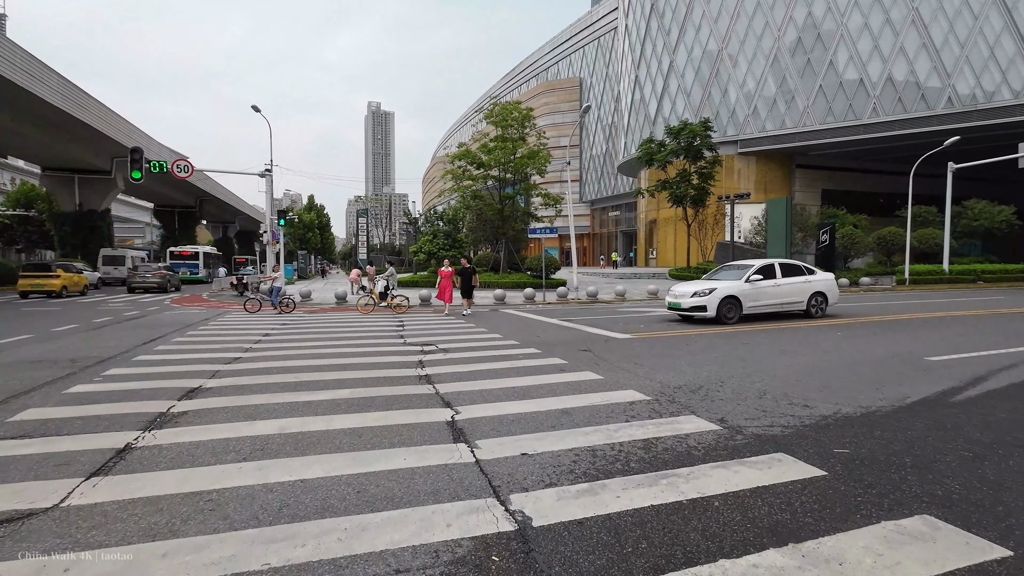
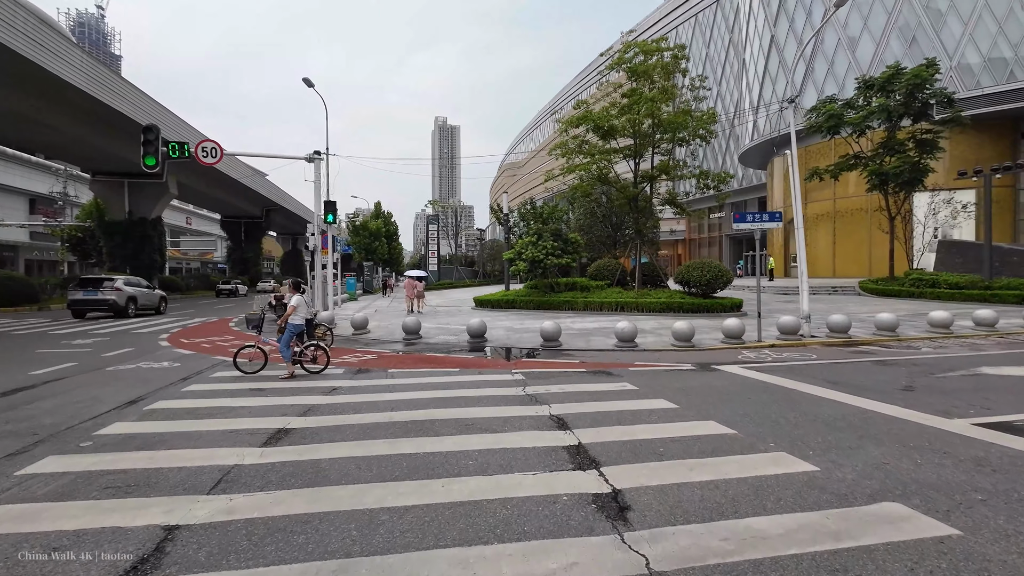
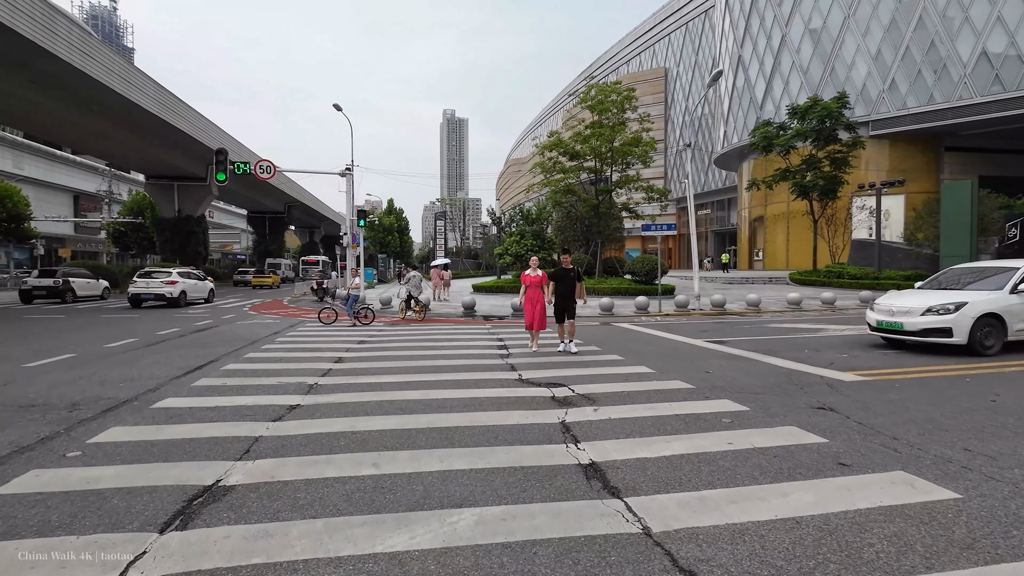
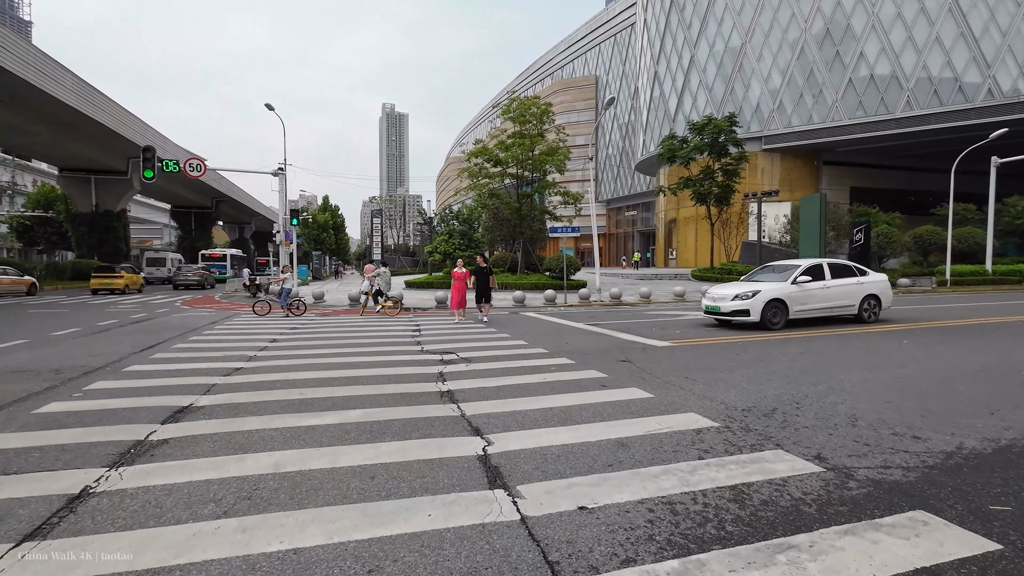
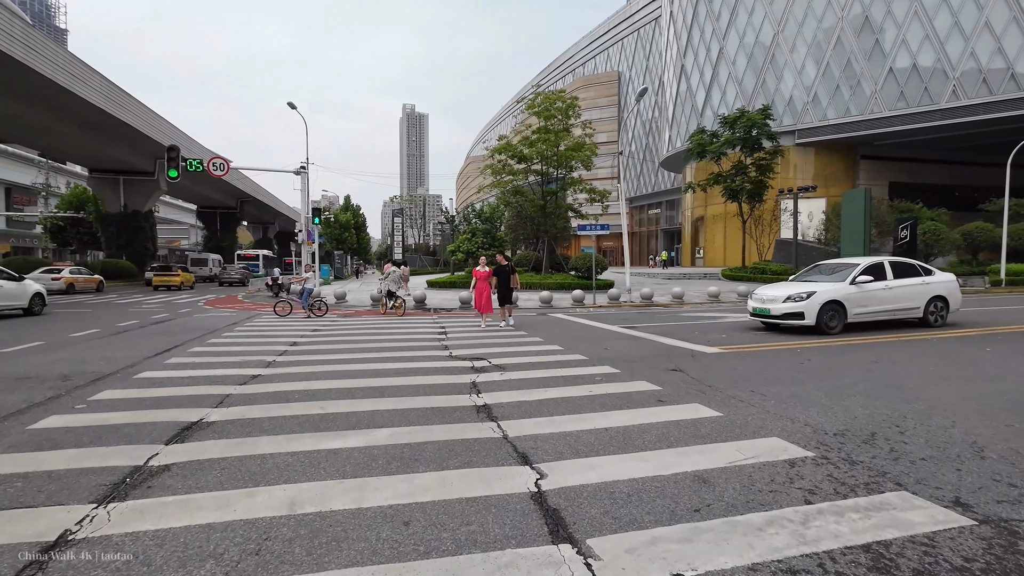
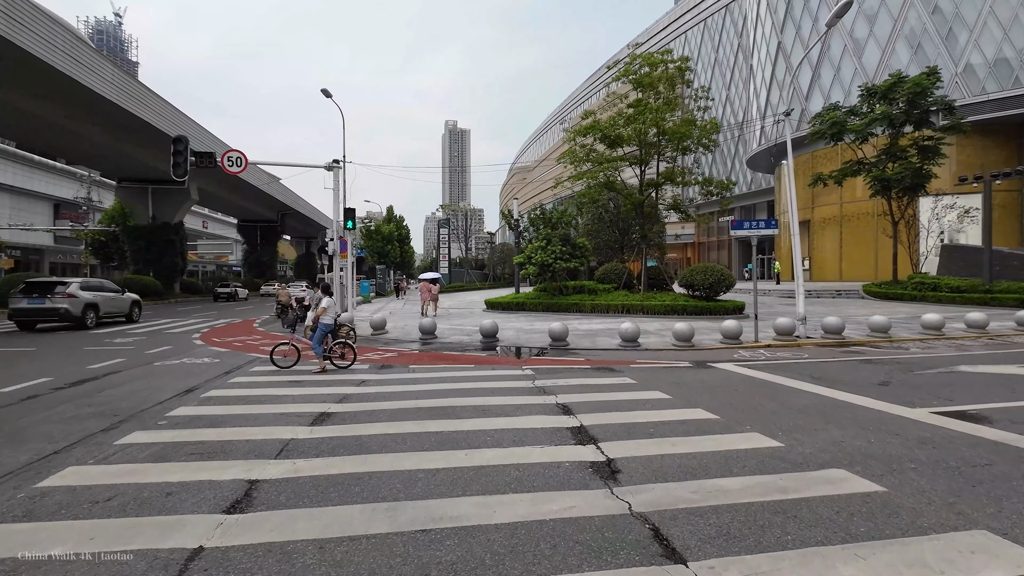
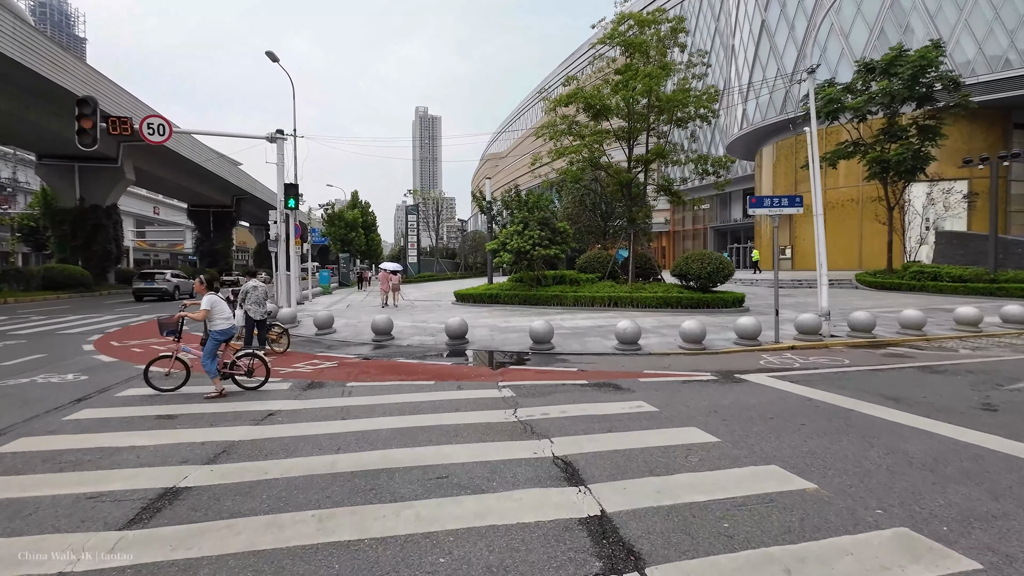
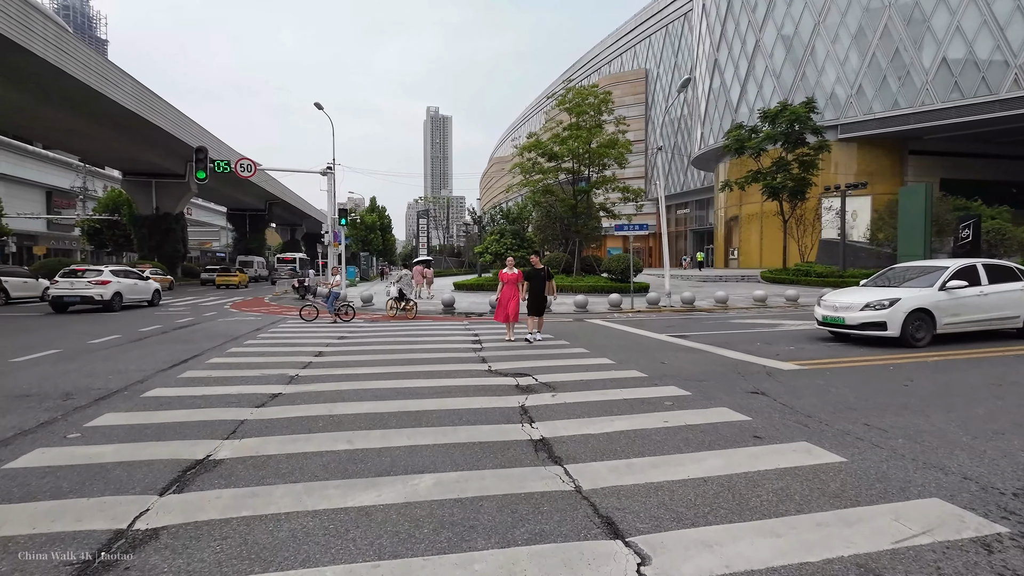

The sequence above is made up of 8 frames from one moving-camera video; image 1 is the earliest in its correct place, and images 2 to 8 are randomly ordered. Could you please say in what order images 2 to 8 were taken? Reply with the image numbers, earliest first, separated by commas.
4, 5, 8, 3, 6, 2, 7
